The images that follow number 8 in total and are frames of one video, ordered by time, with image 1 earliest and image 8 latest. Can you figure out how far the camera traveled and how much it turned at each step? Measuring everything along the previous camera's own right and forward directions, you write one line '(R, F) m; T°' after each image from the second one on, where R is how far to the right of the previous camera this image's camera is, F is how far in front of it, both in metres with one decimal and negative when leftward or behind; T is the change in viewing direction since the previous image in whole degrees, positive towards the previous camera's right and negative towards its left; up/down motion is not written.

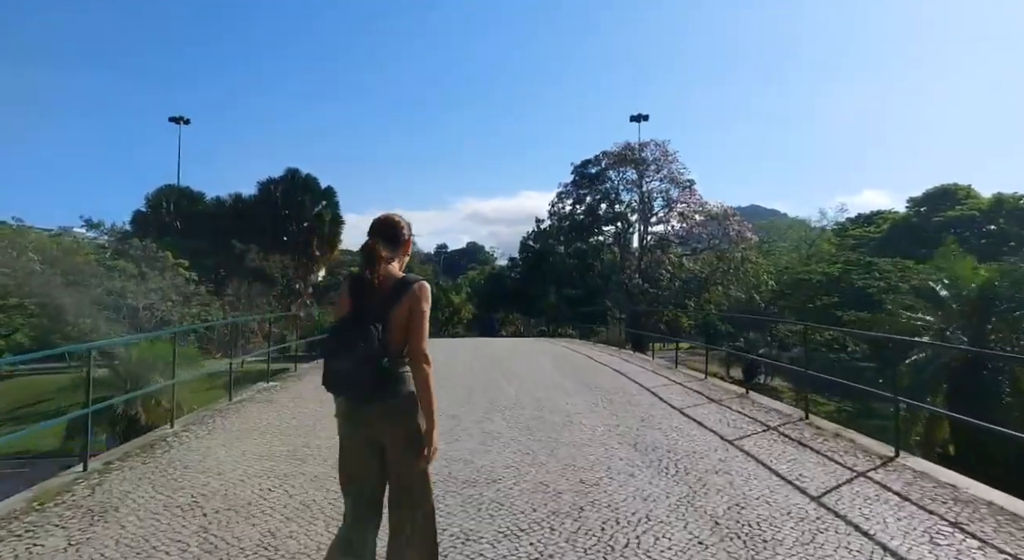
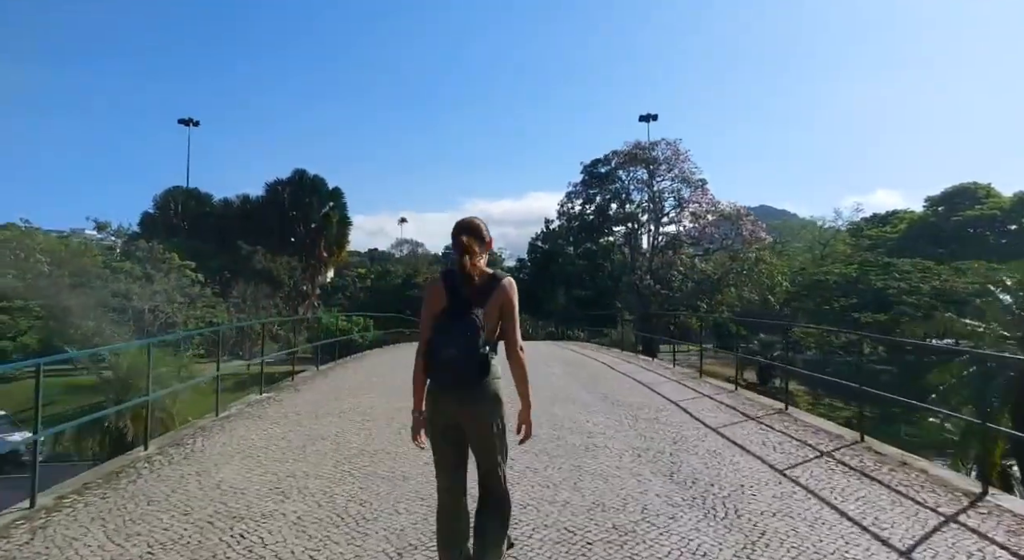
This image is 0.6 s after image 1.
(-0.1, +0.6) m; -1°
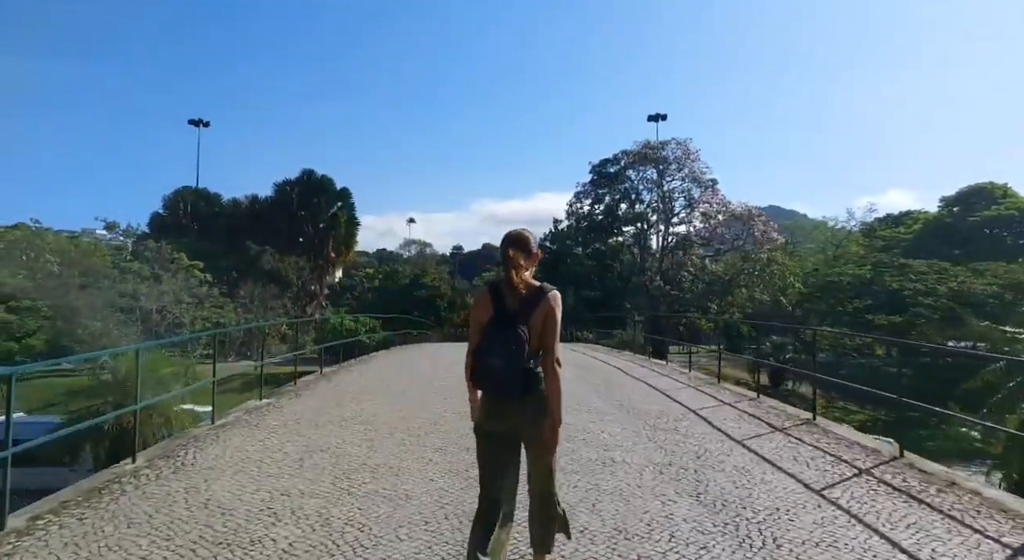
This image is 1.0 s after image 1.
(0.0, +0.3) m; -1°
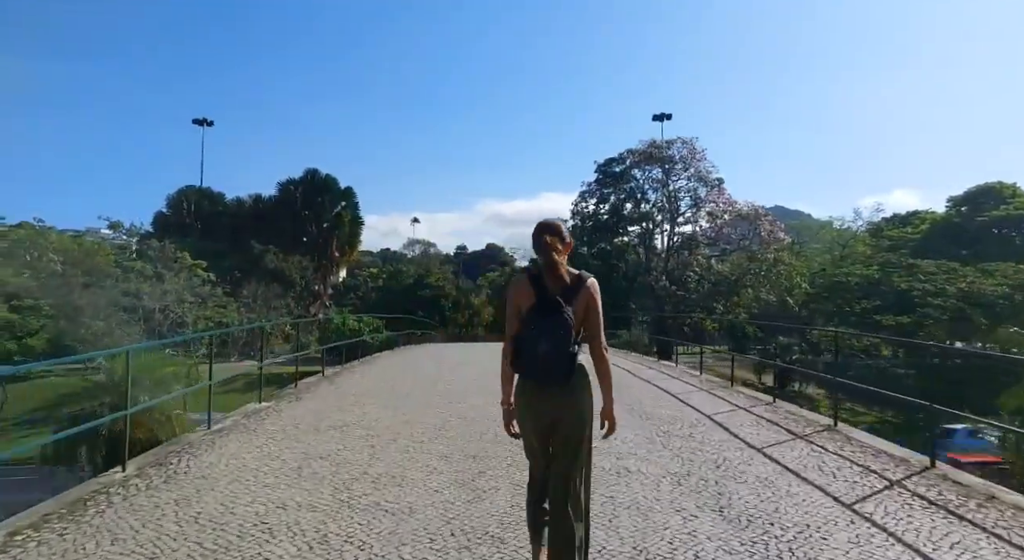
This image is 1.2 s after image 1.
(0.0, +0.2) m; 0°
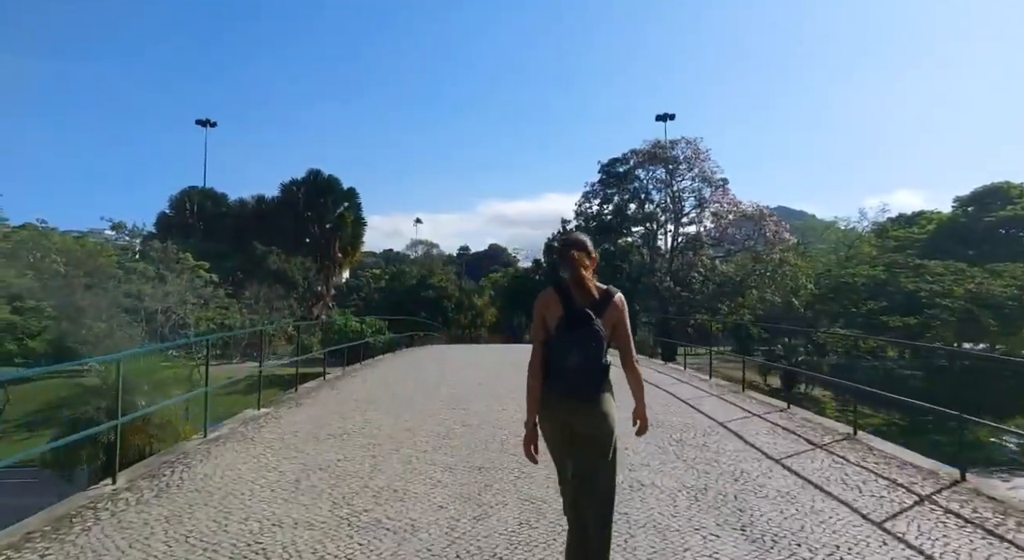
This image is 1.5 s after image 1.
(0.0, +0.2) m; 0°
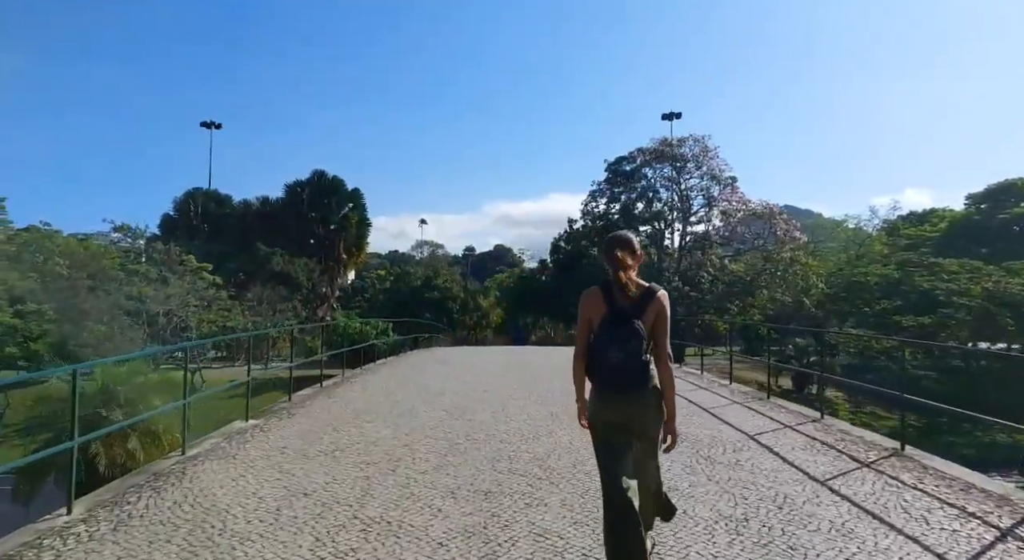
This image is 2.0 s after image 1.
(0.0, +0.5) m; -1°
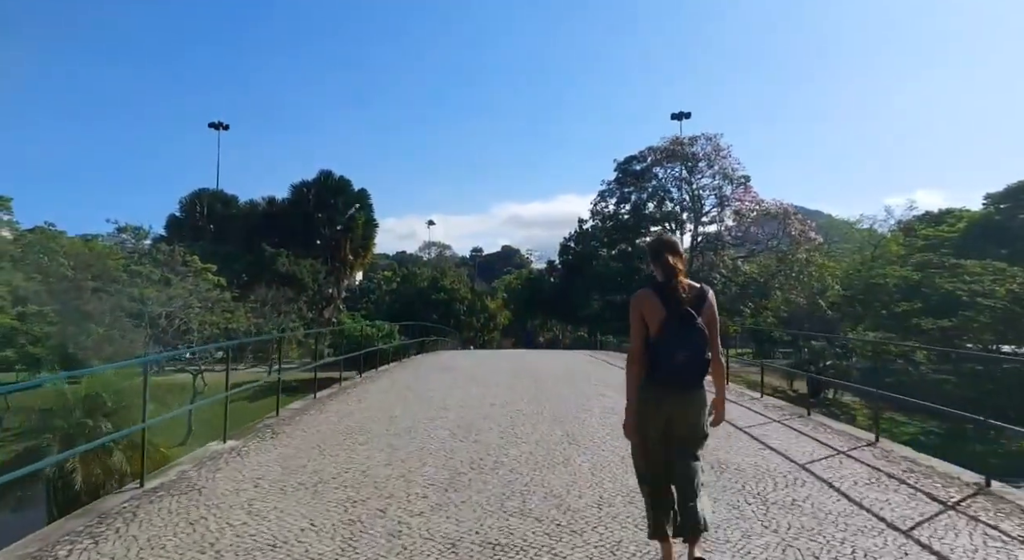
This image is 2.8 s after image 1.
(0.0, +0.7) m; -1°
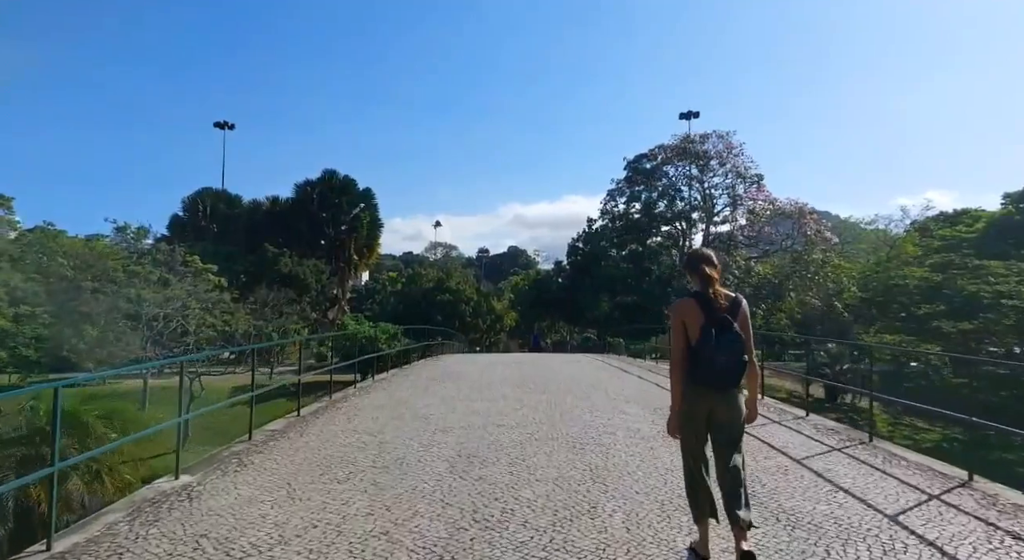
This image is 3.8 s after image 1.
(0.0, +0.9) m; -1°
